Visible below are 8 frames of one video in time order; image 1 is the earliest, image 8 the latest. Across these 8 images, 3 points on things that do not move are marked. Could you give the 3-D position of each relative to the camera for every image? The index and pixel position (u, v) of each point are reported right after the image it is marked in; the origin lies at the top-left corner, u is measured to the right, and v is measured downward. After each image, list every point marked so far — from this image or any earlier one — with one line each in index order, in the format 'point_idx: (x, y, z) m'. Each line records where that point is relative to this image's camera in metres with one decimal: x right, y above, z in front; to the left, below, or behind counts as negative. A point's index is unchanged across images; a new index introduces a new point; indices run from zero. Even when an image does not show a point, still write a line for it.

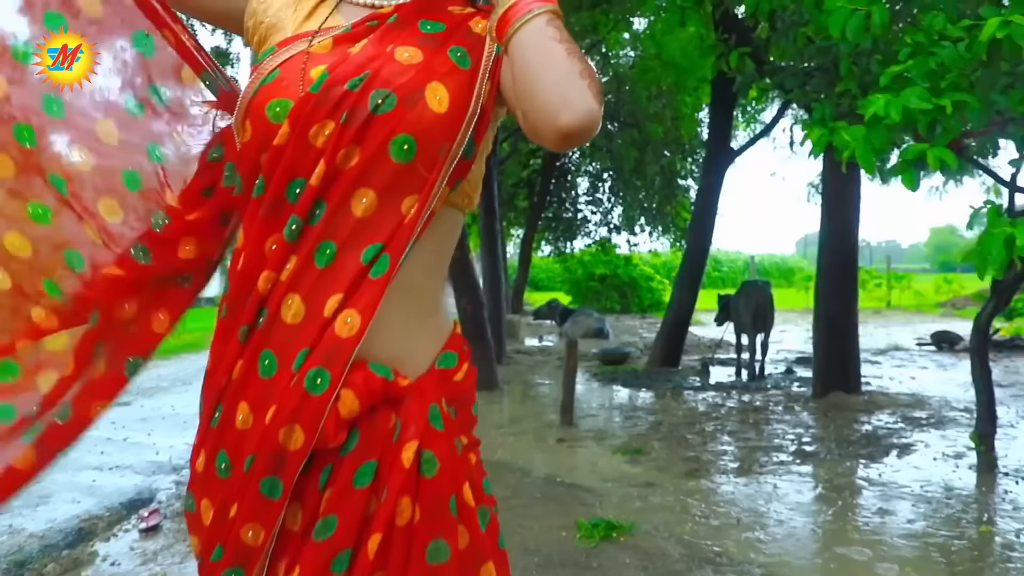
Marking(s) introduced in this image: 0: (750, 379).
0: (+2.6, -1.0, +9.5) m
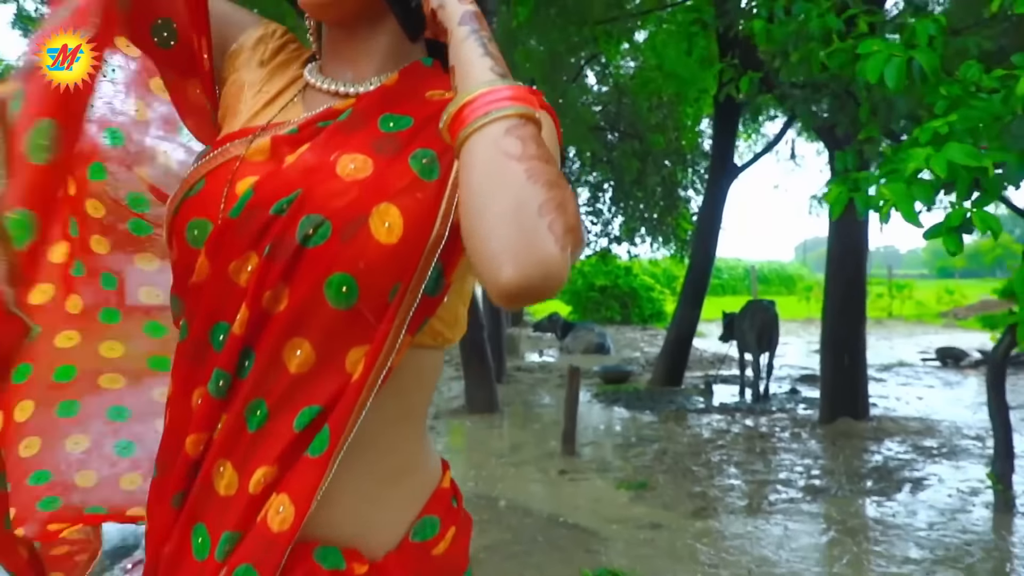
0: (+2.6, -1.2, +9.3) m
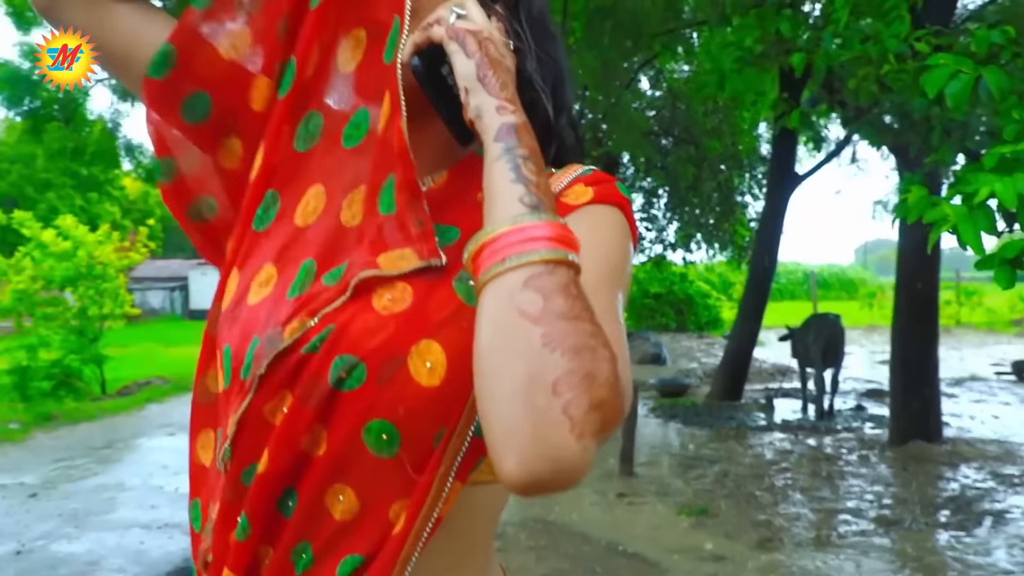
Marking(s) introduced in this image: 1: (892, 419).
0: (+3.1, -1.3, +9.0) m
1: (+3.0, -1.0, +6.9) m
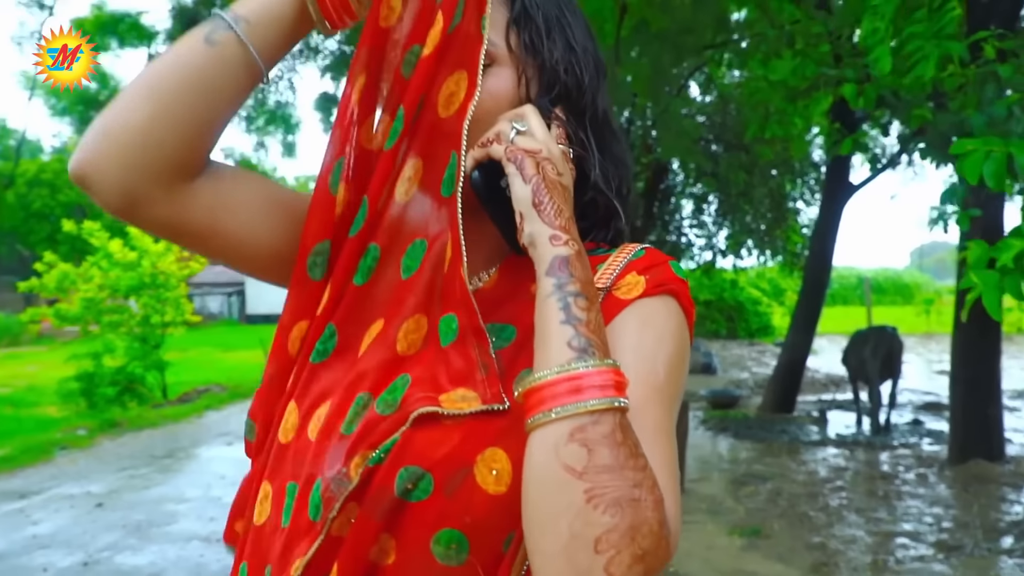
0: (+3.6, -1.4, +8.8) m
1: (+3.4, -1.1, +6.8) m
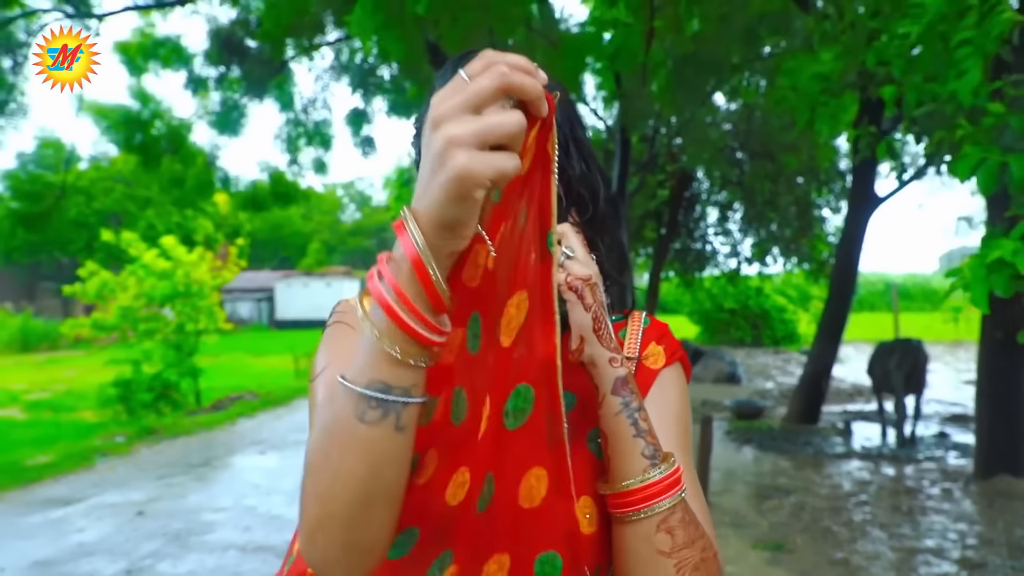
0: (+3.9, -1.6, +8.9) m
1: (+3.6, -1.3, +6.8) m
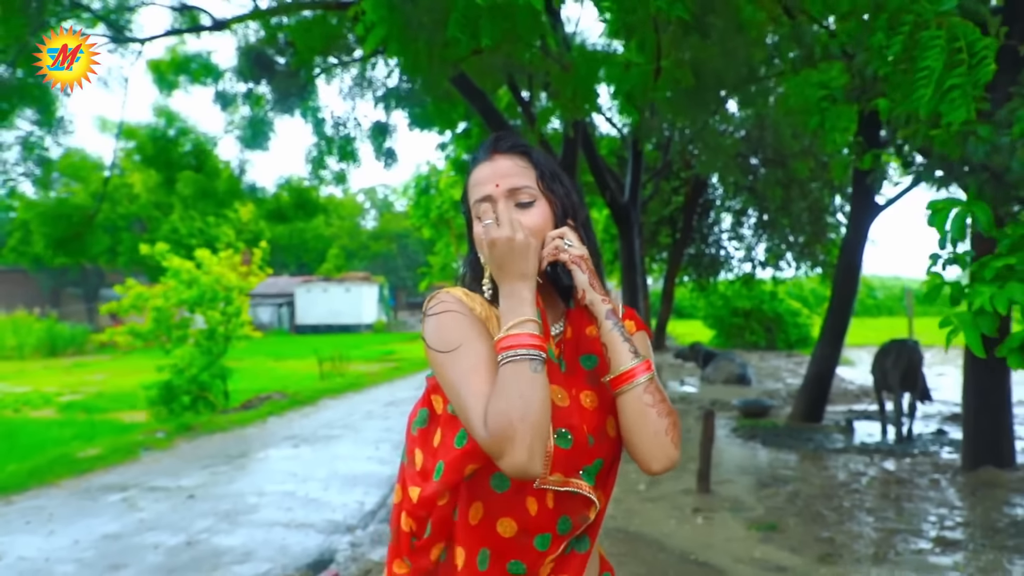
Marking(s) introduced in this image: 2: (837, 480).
0: (+4.1, -1.6, +9.3) m
1: (+3.7, -1.3, +7.3) m
2: (+2.7, -1.6, +7.3) m
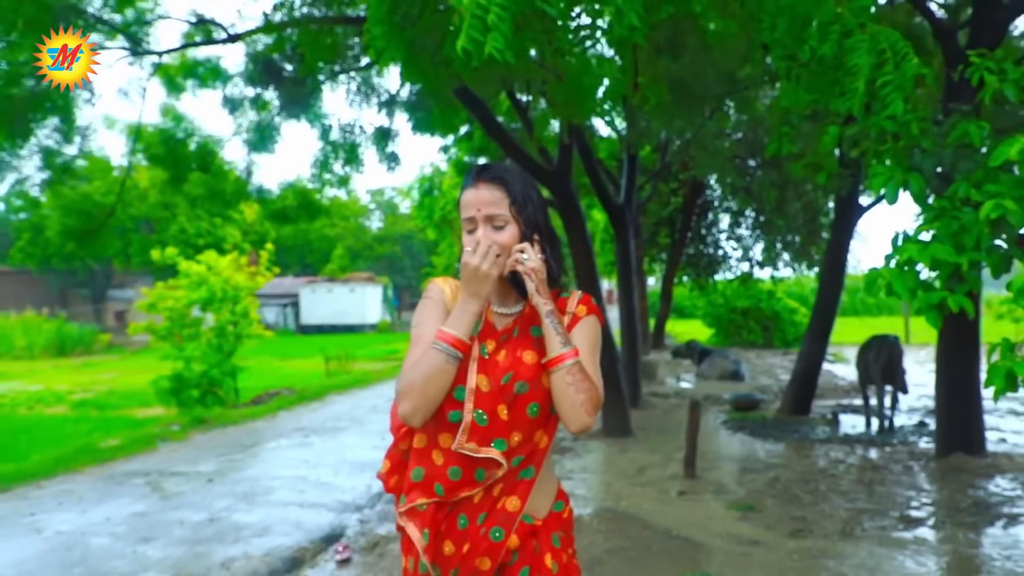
0: (+4.1, -1.6, +9.7) m
1: (+3.7, -1.3, +7.7) m
2: (+2.7, -1.6, +7.8) m
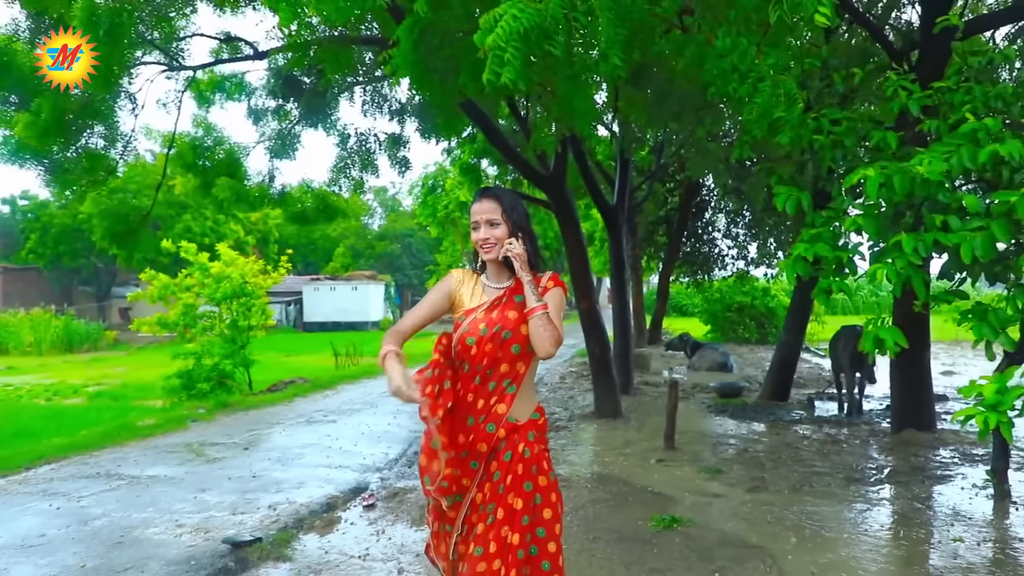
0: (+4.1, -1.5, +10.6) m
1: (+3.7, -1.2, +8.6) m
2: (+2.7, -1.5, +8.7) m
